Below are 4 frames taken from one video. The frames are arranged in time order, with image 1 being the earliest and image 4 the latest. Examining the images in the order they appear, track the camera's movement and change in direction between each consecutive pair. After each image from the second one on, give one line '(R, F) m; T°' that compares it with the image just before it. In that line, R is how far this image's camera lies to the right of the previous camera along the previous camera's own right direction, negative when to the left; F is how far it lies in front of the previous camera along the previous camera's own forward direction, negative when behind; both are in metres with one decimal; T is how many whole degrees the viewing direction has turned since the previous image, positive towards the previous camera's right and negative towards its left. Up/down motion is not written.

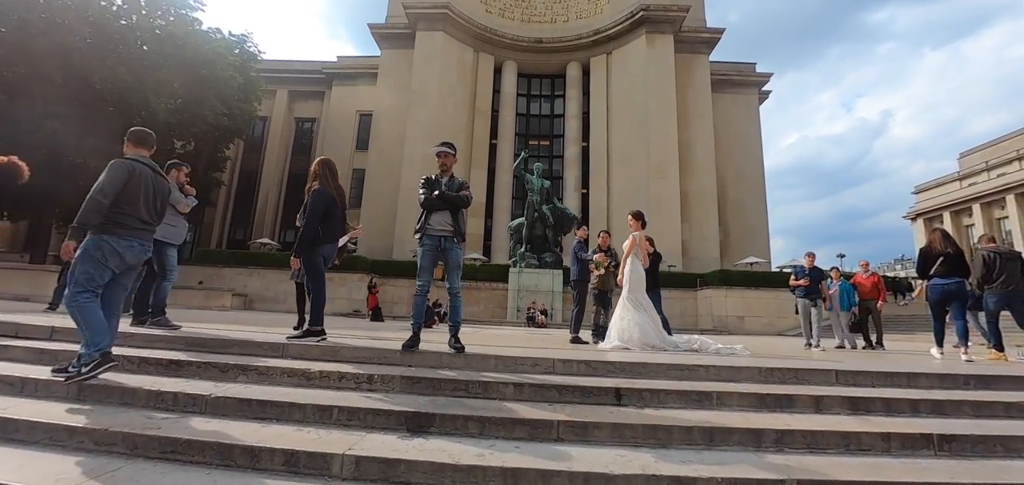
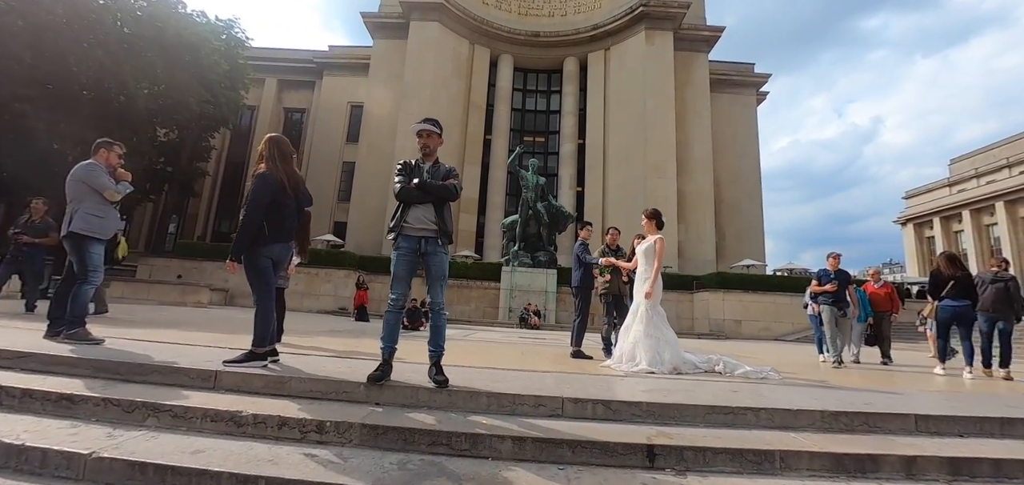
(0.0, +0.7) m; +1°
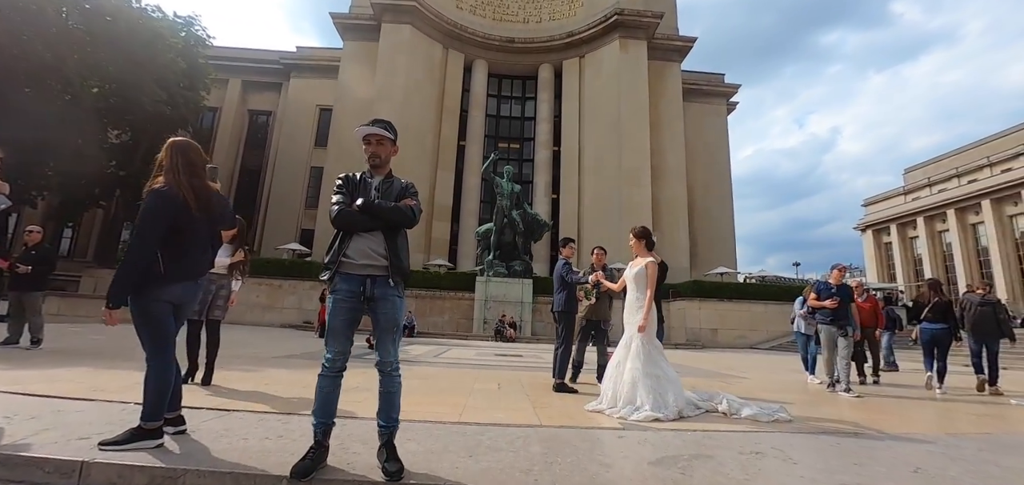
(0.0, +0.6) m; +3°
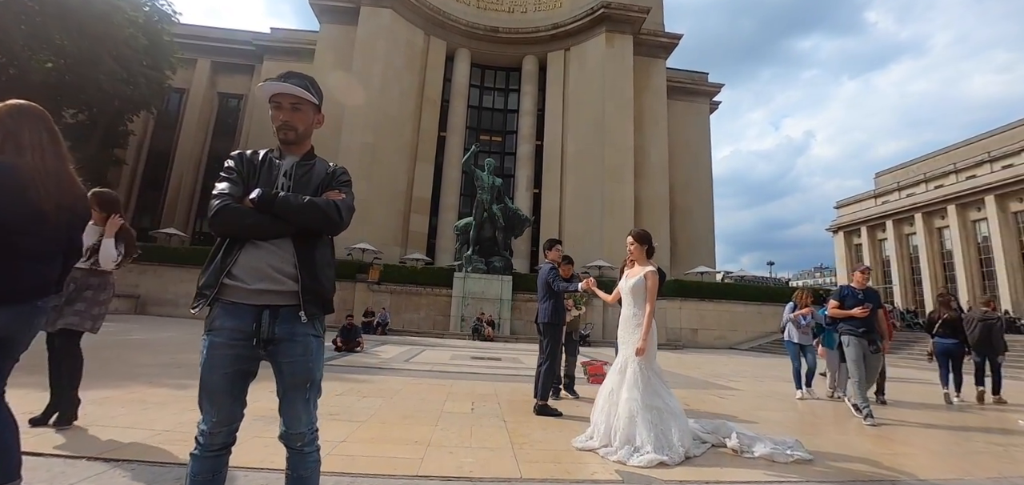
(0.0, +0.6) m; +3°
